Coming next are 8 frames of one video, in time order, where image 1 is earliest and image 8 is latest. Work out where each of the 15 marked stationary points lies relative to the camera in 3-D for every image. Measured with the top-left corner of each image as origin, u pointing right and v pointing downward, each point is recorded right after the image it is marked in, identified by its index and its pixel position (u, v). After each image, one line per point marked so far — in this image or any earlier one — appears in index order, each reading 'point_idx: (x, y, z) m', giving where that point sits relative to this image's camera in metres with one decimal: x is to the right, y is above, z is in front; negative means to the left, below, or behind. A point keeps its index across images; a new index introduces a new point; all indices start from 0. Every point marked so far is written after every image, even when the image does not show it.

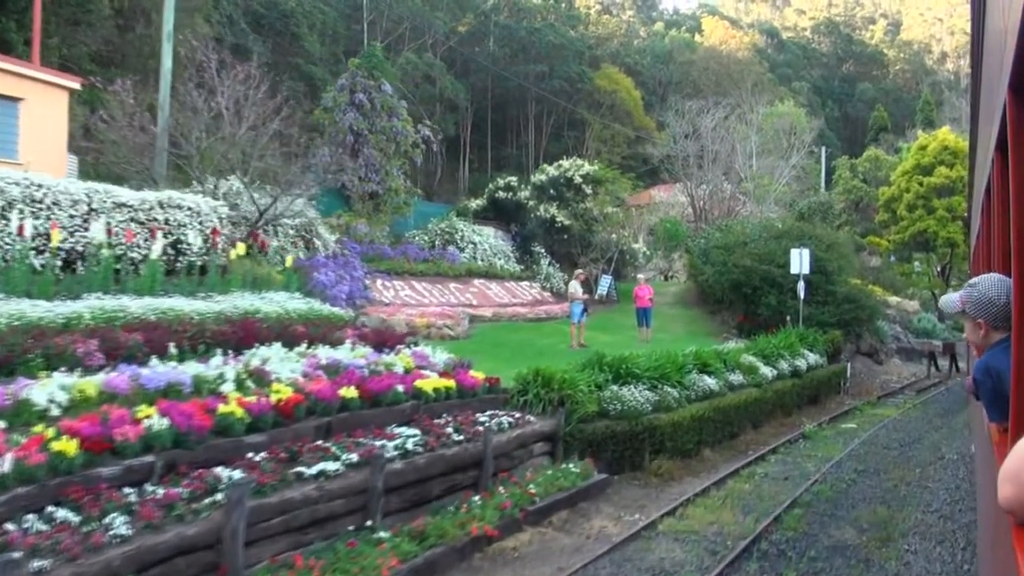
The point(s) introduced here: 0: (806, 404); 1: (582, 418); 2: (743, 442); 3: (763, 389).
0: (+3.3, -1.3, +18.3) m
1: (+0.5, -0.9, +11.3) m
2: (+2.1, -1.4, +14.6) m
3: (+2.5, -1.0, +15.8) m
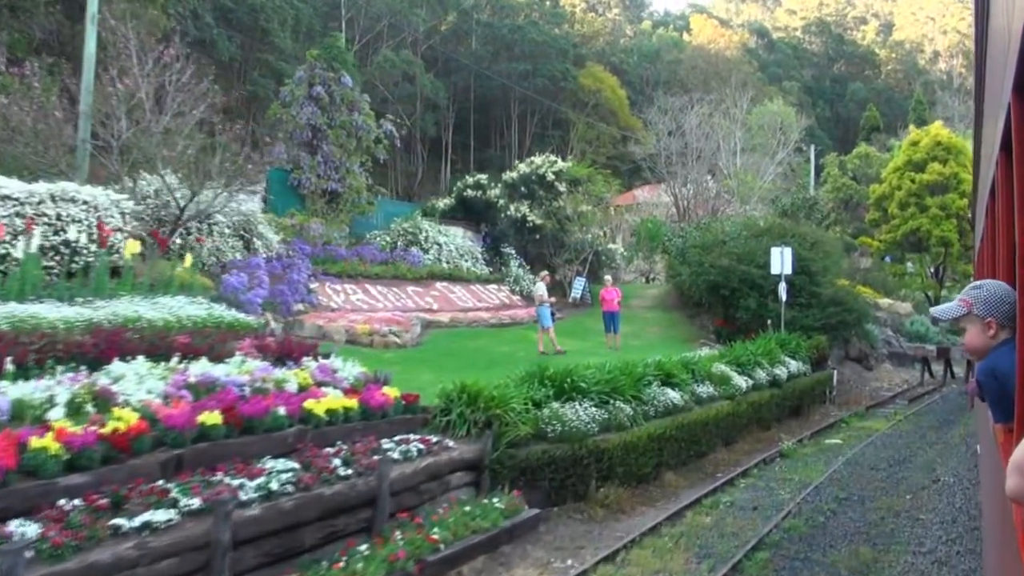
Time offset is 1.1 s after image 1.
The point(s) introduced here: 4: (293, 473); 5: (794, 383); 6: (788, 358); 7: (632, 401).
0: (+2.8, -1.3, +16.6) m
1: (0.0, -0.9, +9.7) m
2: (+1.6, -1.4, +13.0) m
3: (+2.0, -1.0, +14.2) m
4: (-1.0, -0.9, +7.5) m
5: (+2.9, -1.0, +16.7) m
6: (+3.0, -0.7, +17.4) m
7: (+0.8, -0.8, +11.5) m
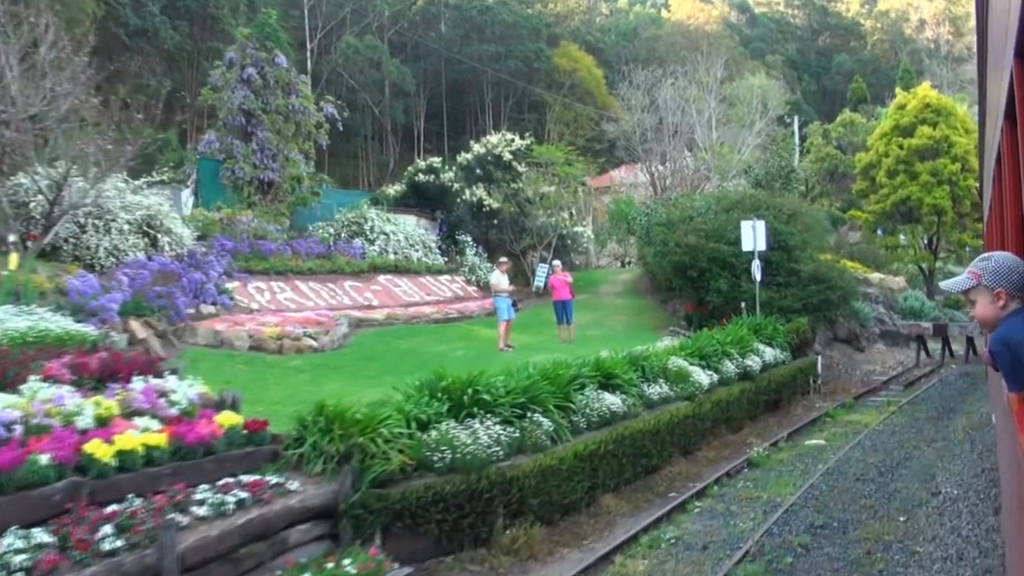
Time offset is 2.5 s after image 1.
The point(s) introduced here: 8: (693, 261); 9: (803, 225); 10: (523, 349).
0: (+2.3, -1.1, +14.4) m
1: (-0.6, -0.9, +7.5) m
2: (+1.0, -1.3, +10.8) m
3: (+1.4, -0.8, +12.0) m
4: (-1.6, -0.9, +5.3) m
5: (+2.3, -0.8, +14.5) m
6: (+2.3, -0.5, +15.2) m
7: (+0.2, -0.7, +9.3) m
8: (+2.0, +0.3, +17.8) m
9: (+3.3, +0.7, +18.5) m
10: (+0.1, -0.6, +15.7) m
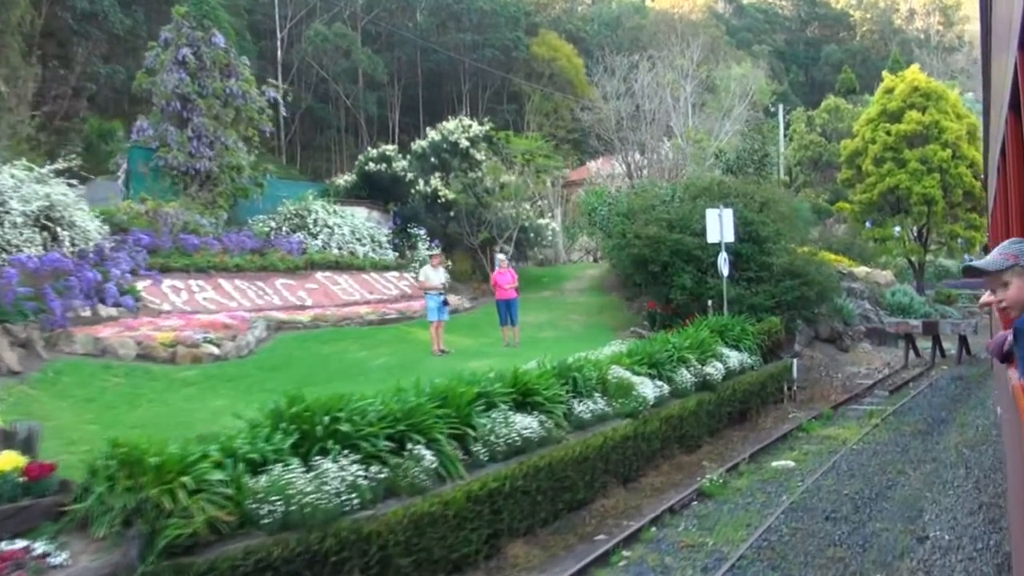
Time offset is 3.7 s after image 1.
0: (+1.7, -1.1, +12.6) m
1: (-1.1, -0.9, +5.6) m
2: (+0.5, -1.2, +8.9) m
3: (+0.8, -0.8, +10.1) m
4: (-2.1, -0.9, +3.4) m
5: (+1.8, -0.7, +12.7) m
6: (+1.8, -0.5, +13.3) m
7: (-0.3, -0.7, +7.5) m
8: (+1.4, +0.3, +16.0) m
9: (+2.7, +0.8, +16.7) m
10: (-0.5, -0.6, +13.9) m
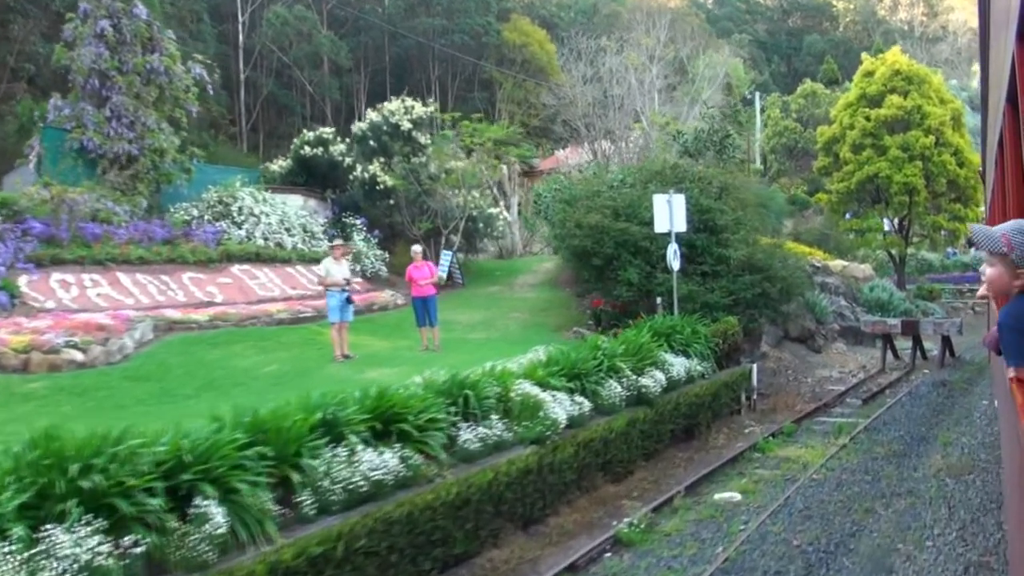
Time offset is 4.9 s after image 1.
0: (+1.1, -1.0, +10.7) m
1: (-1.7, -0.9, +3.7) m
2: (-0.1, -1.2, +7.1) m
3: (+0.2, -0.8, +8.3) m
4: (-2.7, -0.9, +1.5) m
5: (+1.1, -0.7, +10.9) m
6: (+1.1, -0.5, +11.5) m
7: (-0.9, -0.7, +5.6) m
8: (+0.7, +0.4, +14.1) m
9: (+2.1, +0.8, +14.8) m
10: (-1.1, -0.5, +12.0) m
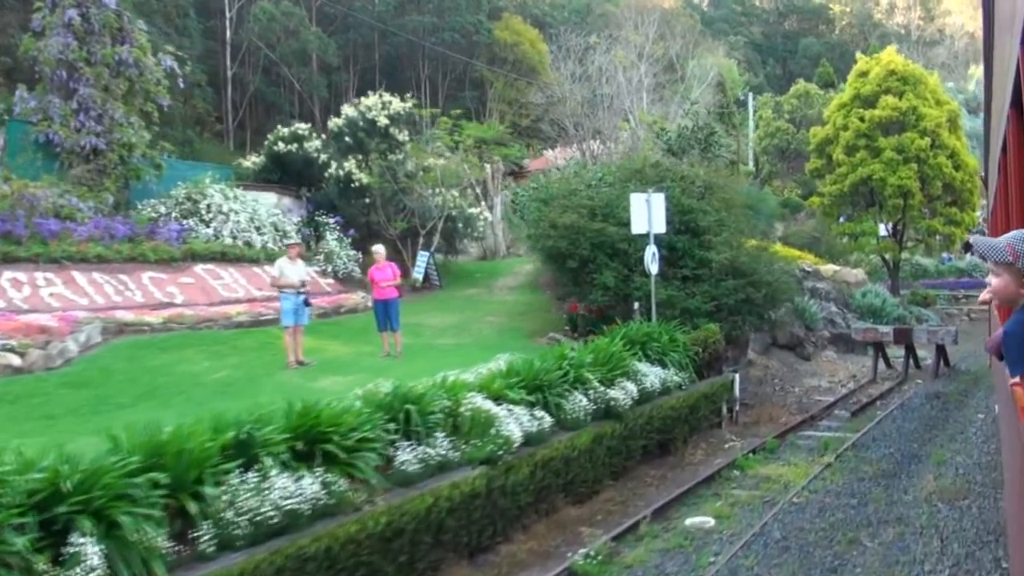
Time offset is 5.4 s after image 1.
0: (+0.8, -1.1, +10.0) m
1: (-1.9, -0.9, +3.0) m
2: (-0.4, -1.2, +6.3) m
3: (0.0, -0.8, +7.5) m
4: (-2.9, -0.9, +0.8) m
5: (+0.9, -0.7, +10.1) m
6: (+0.9, -0.5, +10.8) m
7: (-1.1, -0.7, +4.8) m
8: (+0.5, +0.3, +13.4) m
9: (+1.8, +0.8, +14.1) m
10: (-1.4, -0.6, +11.3) m
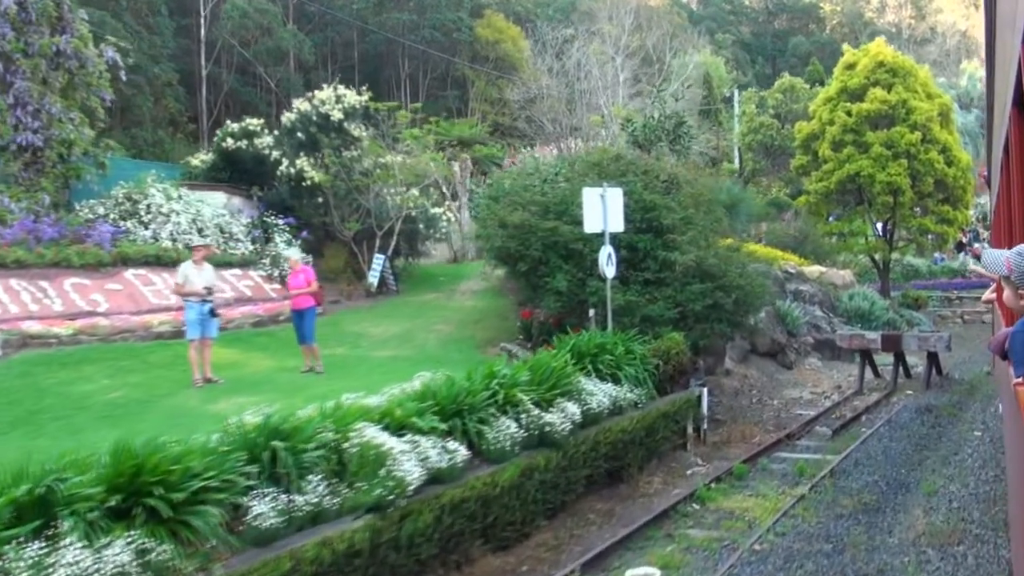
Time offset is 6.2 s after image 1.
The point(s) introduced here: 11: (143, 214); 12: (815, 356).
0: (+0.4, -1.1, +8.7) m
1: (-2.3, -0.9, +1.7) m
2: (-0.7, -1.3, +5.0) m
3: (-0.4, -0.8, +6.2) m
4: (-3.2, -0.9, -0.5) m
5: (+0.5, -0.8, +8.8) m
6: (+0.5, -0.5, +9.5) m
7: (-1.5, -0.7, +3.5) m
8: (+0.1, +0.3, +12.1) m
9: (+1.4, +0.7, +12.8) m
10: (-1.7, -0.6, +10.0) m
11: (-4.1, +0.8, +18.4) m
12: (+3.4, -0.8, +18.3) m
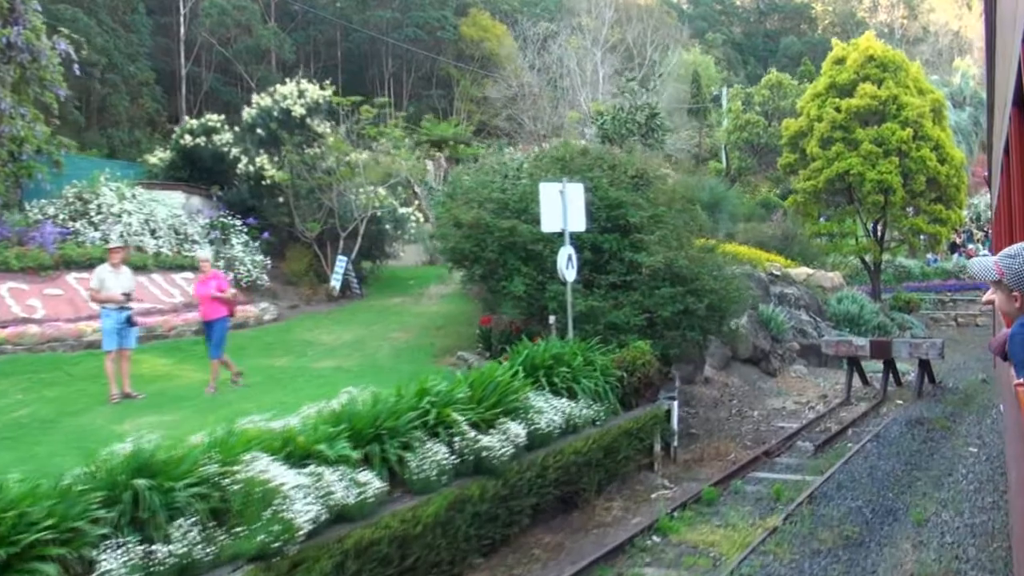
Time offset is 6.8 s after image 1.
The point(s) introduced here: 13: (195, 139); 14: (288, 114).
0: (+0.1, -1.1, +7.8) m
1: (-2.5, -0.9, +0.8) m
2: (-1.0, -1.3, +4.1) m
3: (-0.6, -0.9, +5.3) m
4: (-3.5, -0.9, -1.4) m
5: (+0.2, -0.8, +7.9) m
6: (+0.2, -0.5, +8.6) m
7: (-1.7, -0.8, +2.6) m
8: (-0.2, +0.3, +11.2) m
9: (+1.1, +0.7, +11.9) m
10: (-2.0, -0.6, +9.1) m
11: (-4.5, +0.8, +17.4) m
12: (+3.1, -0.8, +17.3) m
13: (-3.8, +1.8, +19.7) m
14: (-2.6, +2.0, +19.1) m
